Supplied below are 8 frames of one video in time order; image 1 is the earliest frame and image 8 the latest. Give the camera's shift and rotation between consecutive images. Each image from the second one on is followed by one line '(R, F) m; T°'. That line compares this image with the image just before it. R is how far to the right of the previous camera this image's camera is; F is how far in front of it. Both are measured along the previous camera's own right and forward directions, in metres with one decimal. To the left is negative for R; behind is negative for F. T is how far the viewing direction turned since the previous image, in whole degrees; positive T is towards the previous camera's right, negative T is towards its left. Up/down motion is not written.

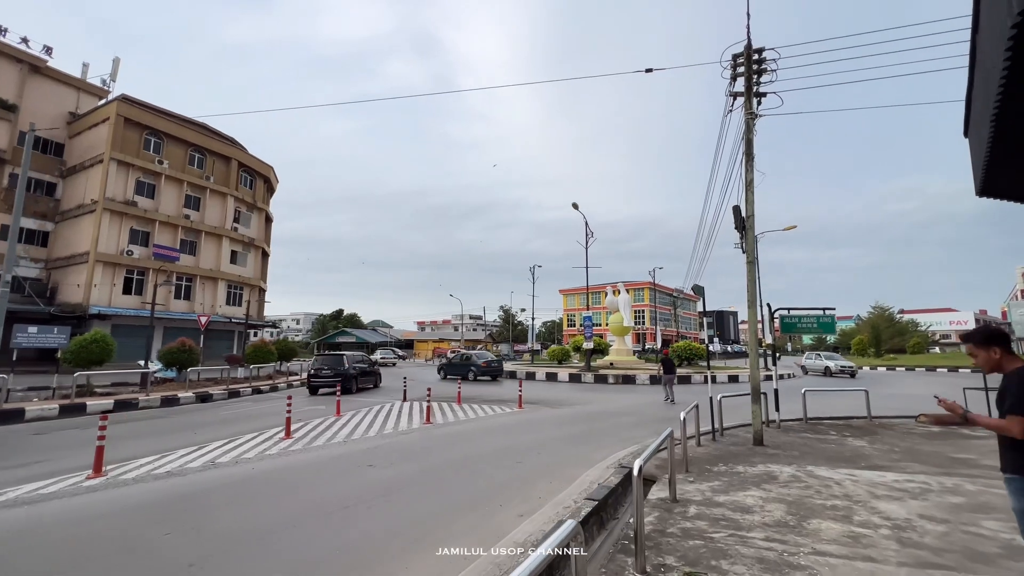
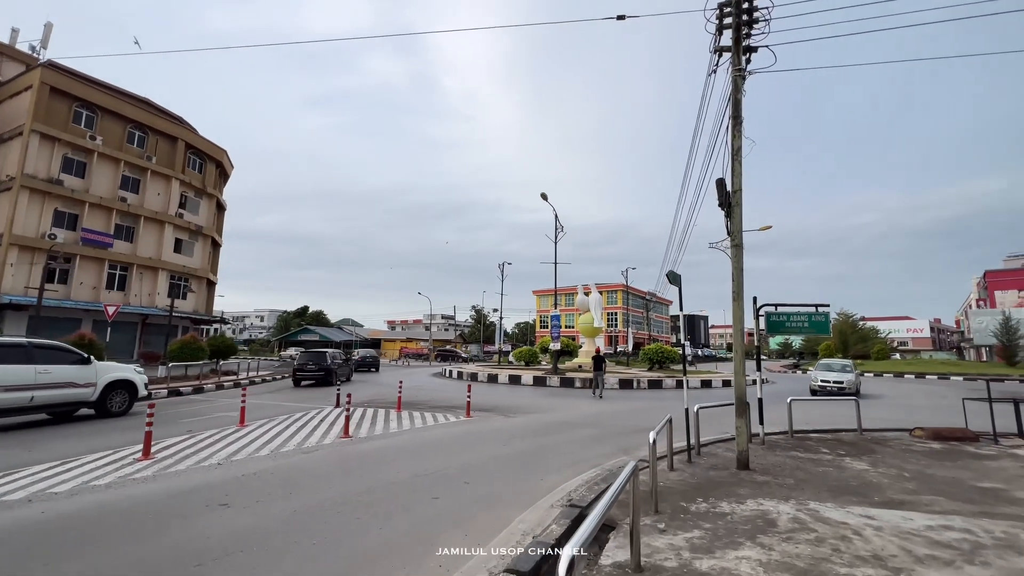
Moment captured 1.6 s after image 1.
(+0.6, +1.7) m; +3°
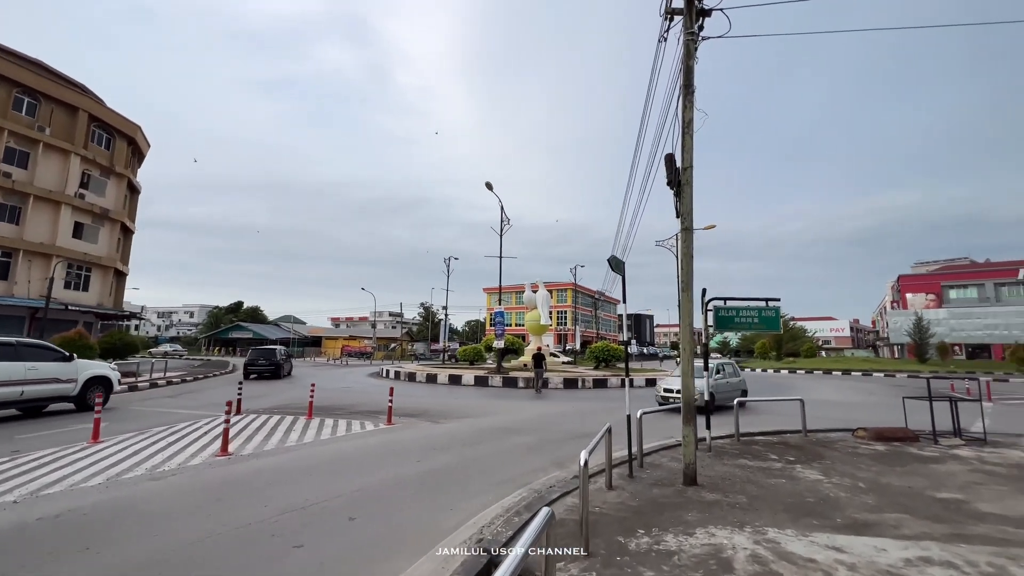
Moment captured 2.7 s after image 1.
(+0.5, +1.1) m; +6°
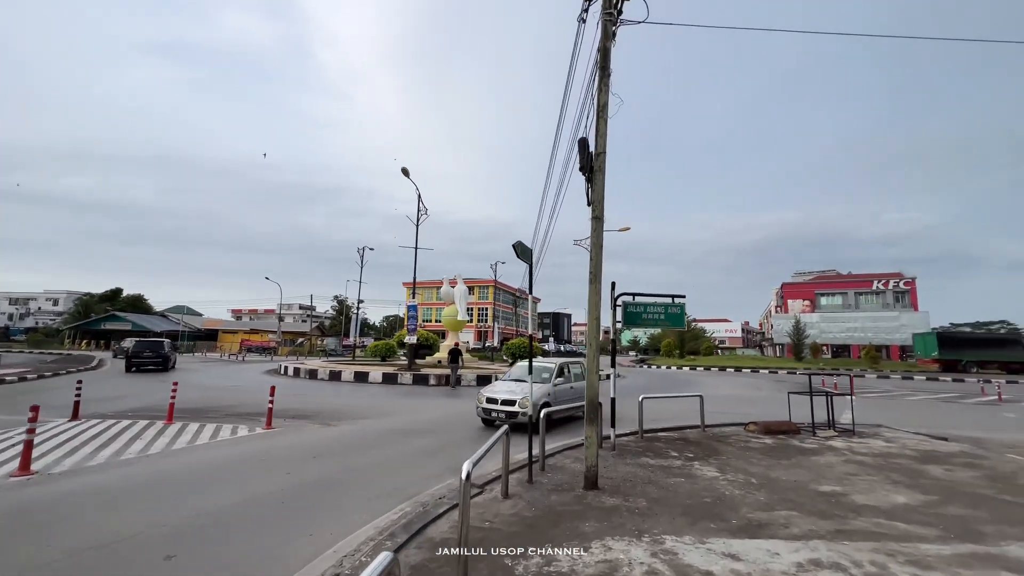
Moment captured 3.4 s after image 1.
(+0.4, +0.6) m; +10°
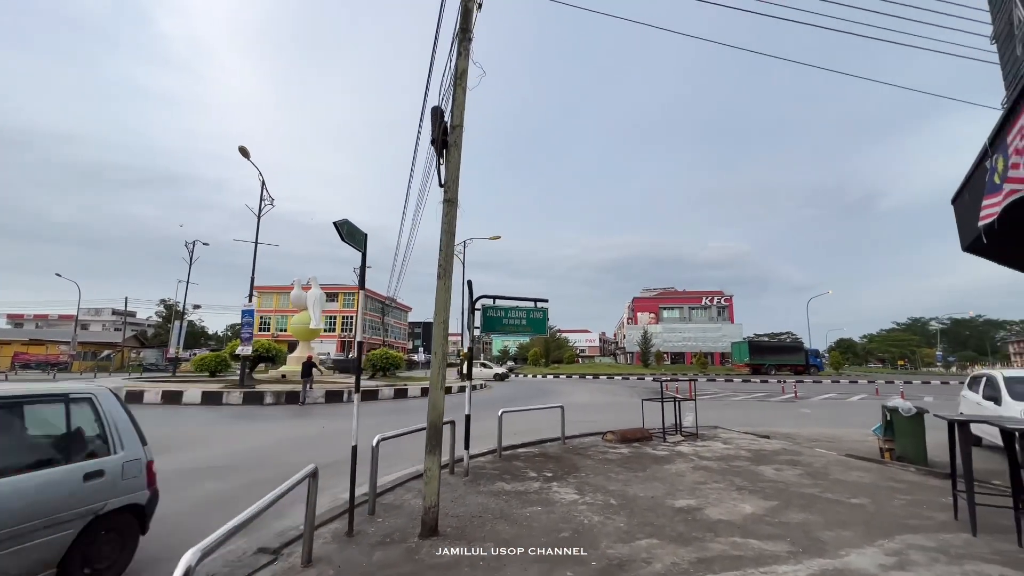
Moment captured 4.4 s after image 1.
(+0.5, +1.0) m; +16°
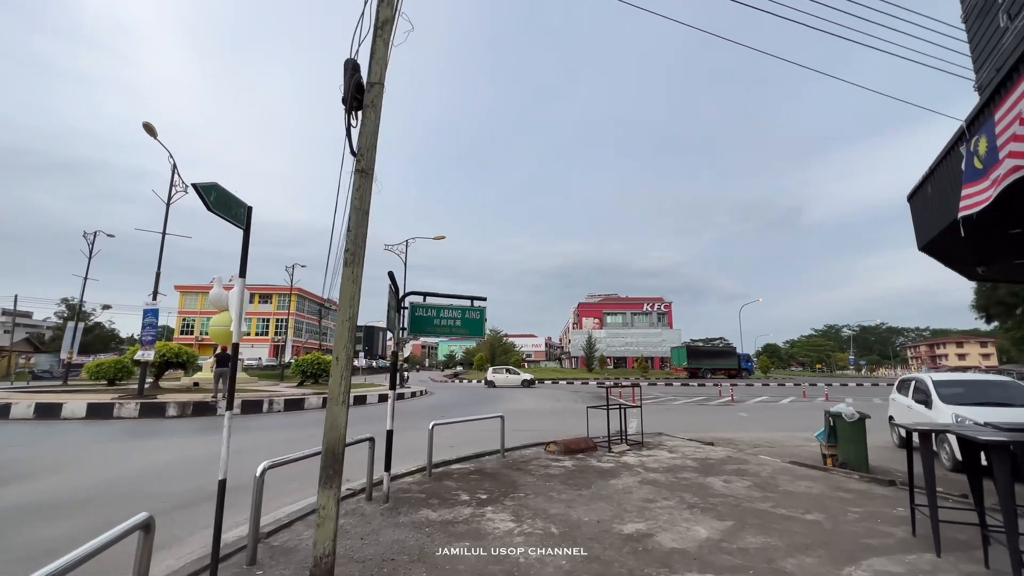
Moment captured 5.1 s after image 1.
(+0.2, +0.8) m; +7°
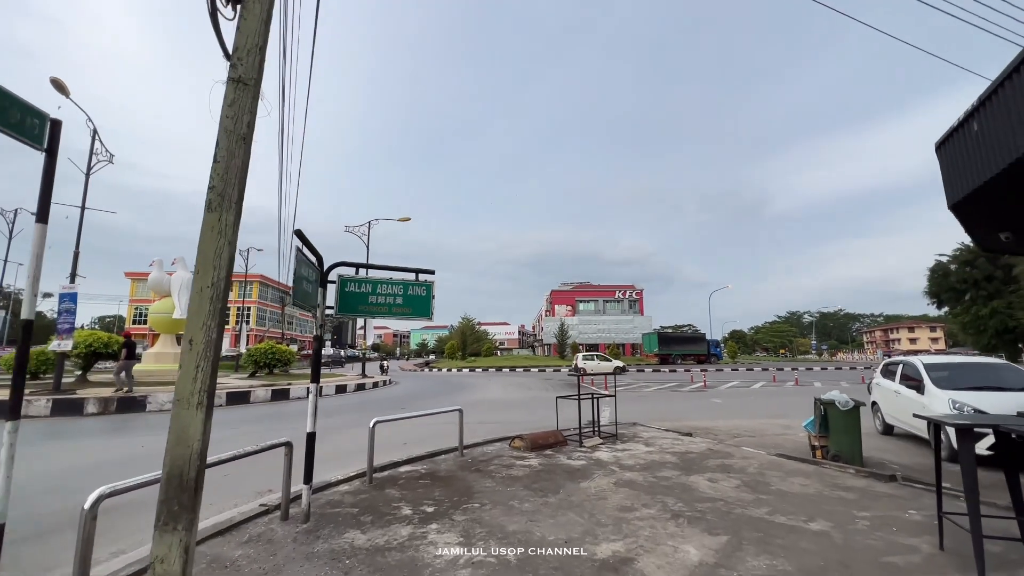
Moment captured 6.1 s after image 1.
(+0.2, +1.0) m; +3°
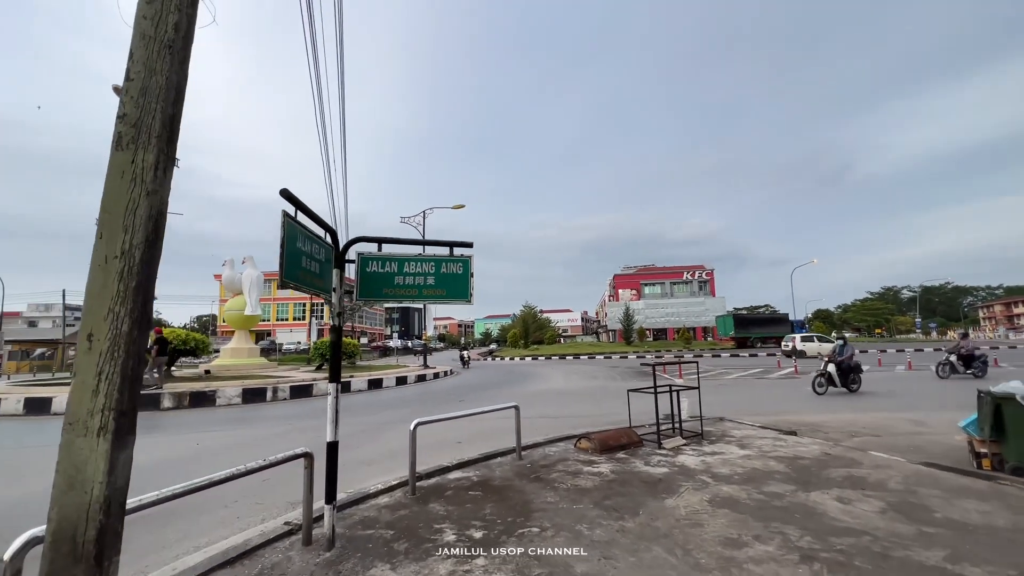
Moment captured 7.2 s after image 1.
(0.0, +1.1) m; -8°
